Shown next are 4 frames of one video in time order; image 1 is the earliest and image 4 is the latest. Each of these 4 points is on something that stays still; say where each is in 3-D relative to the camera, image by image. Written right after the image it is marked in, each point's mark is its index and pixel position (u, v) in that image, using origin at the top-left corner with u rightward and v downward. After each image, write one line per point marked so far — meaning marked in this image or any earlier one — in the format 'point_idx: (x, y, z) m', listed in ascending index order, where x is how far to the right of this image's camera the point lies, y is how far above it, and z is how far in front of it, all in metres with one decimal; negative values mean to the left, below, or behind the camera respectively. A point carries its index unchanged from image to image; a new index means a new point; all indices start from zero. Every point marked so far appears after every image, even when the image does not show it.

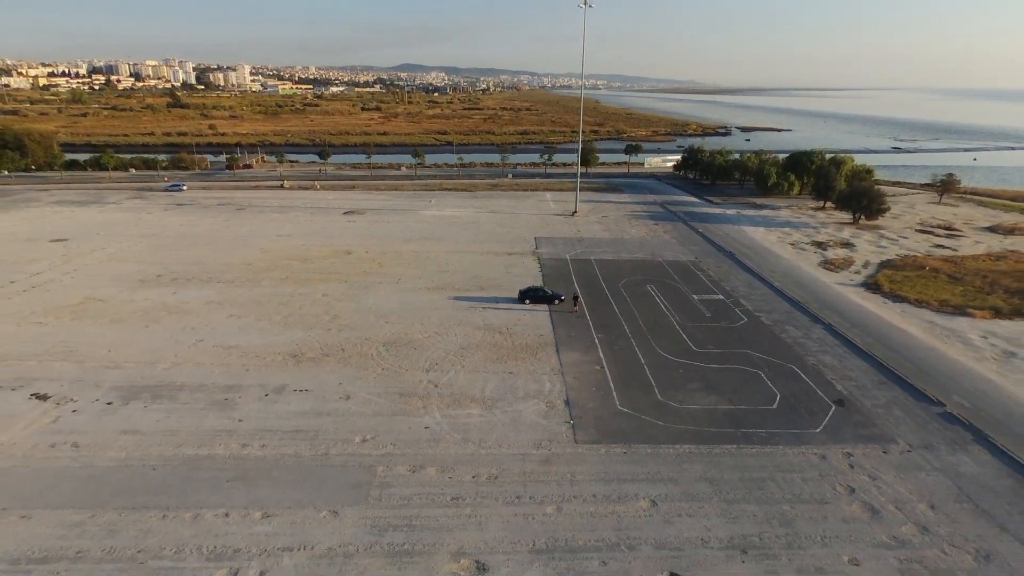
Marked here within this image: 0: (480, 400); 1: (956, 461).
0: (-0.9, -3.0, +15.4) m
1: (+10.2, -4.0, +13.0) m
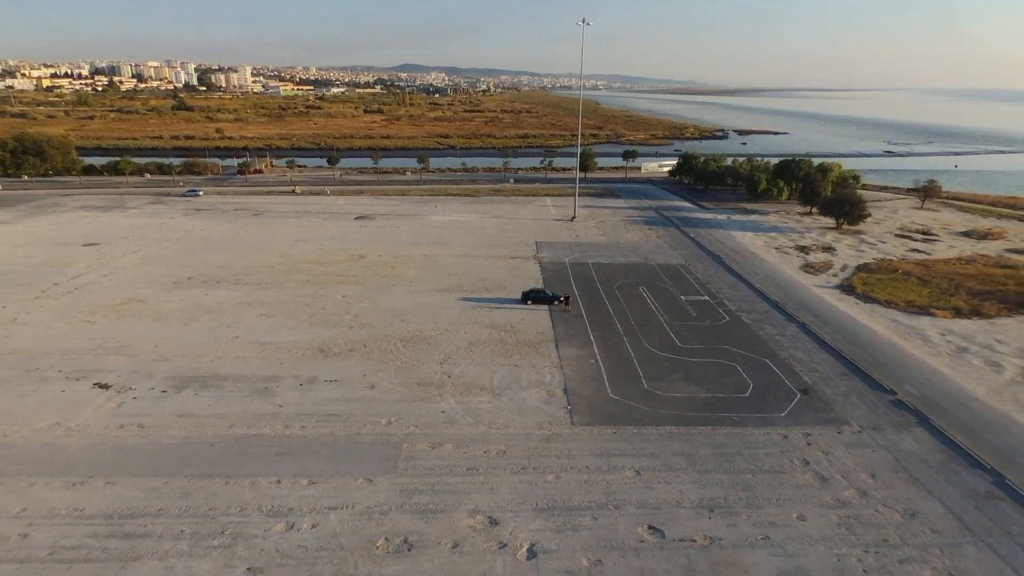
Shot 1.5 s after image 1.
0: (-0.7, -3.1, +17.6) m
1: (+10.4, -4.1, +15.2) m
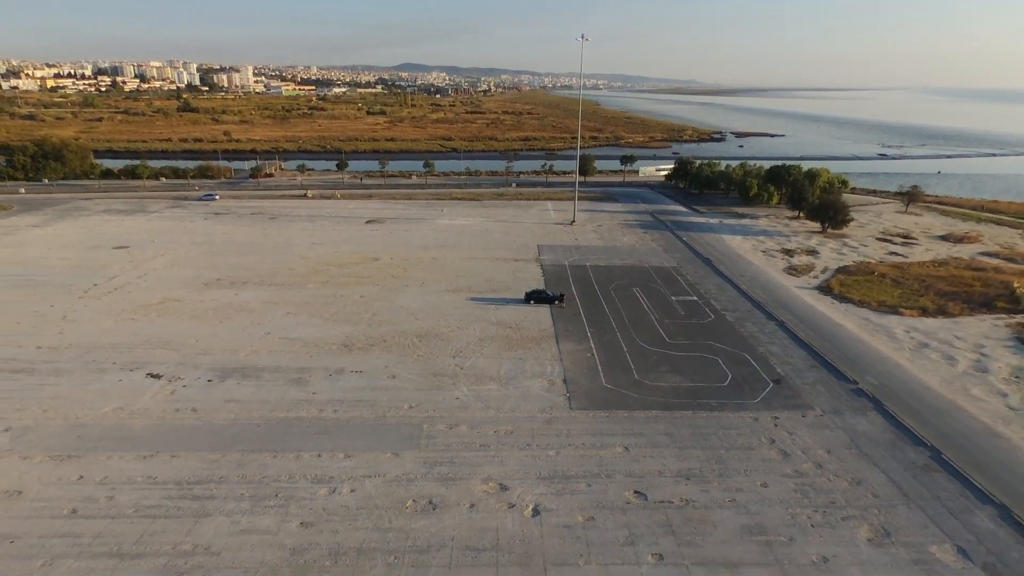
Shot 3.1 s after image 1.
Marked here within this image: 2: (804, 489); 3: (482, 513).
0: (-0.5, -3.2, +19.8) m
1: (+10.6, -4.1, +17.4) m
2: (+7.5, -5.1, +14.5) m
3: (-0.7, -5.4, +13.6) m
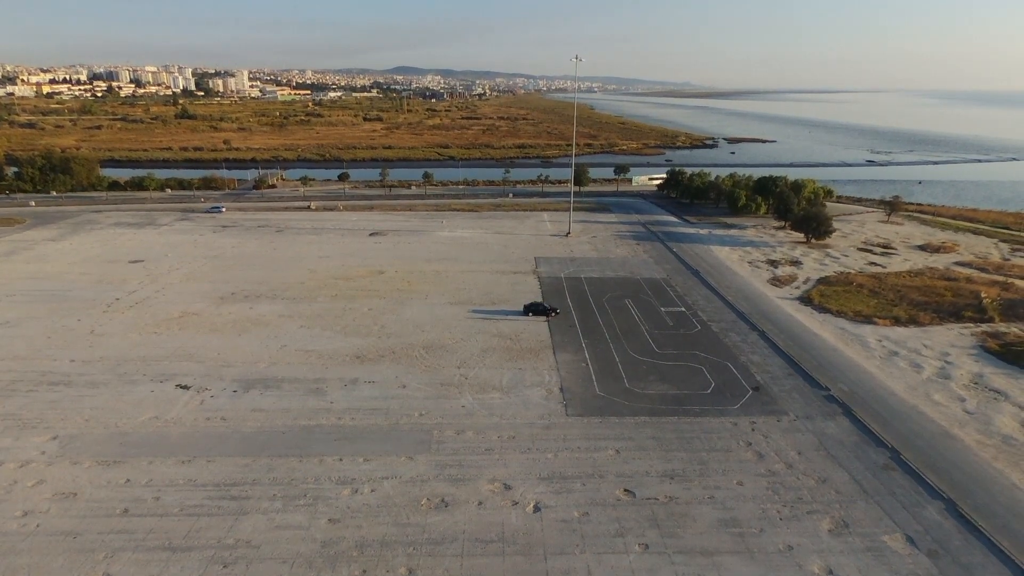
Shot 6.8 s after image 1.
0: (-0.5, -3.8, +21.5) m
1: (+10.6, -4.7, +19.3) m
2: (+7.6, -5.7, +16.3) m
3: (-0.6, -6.0, +15.3) m
